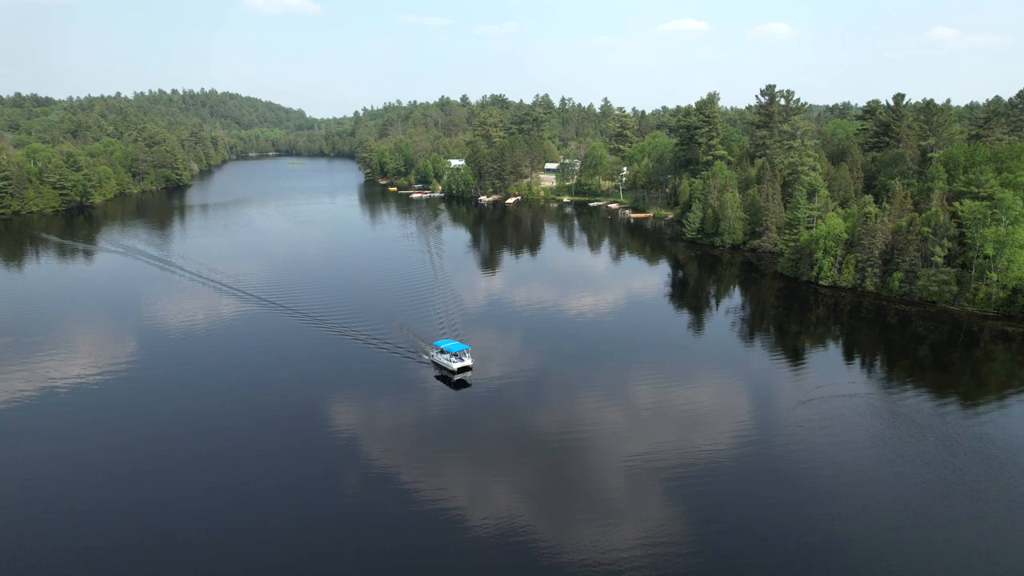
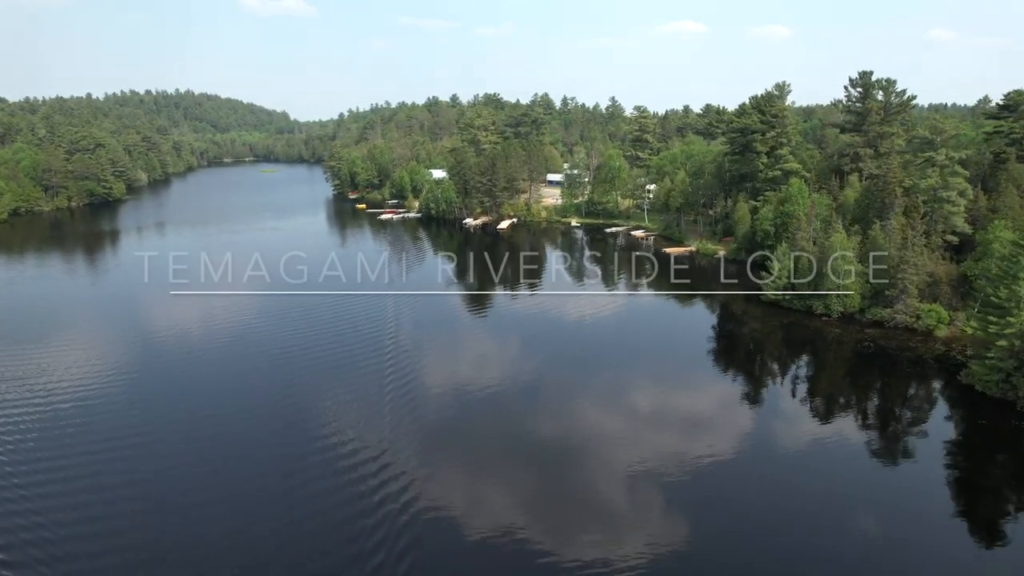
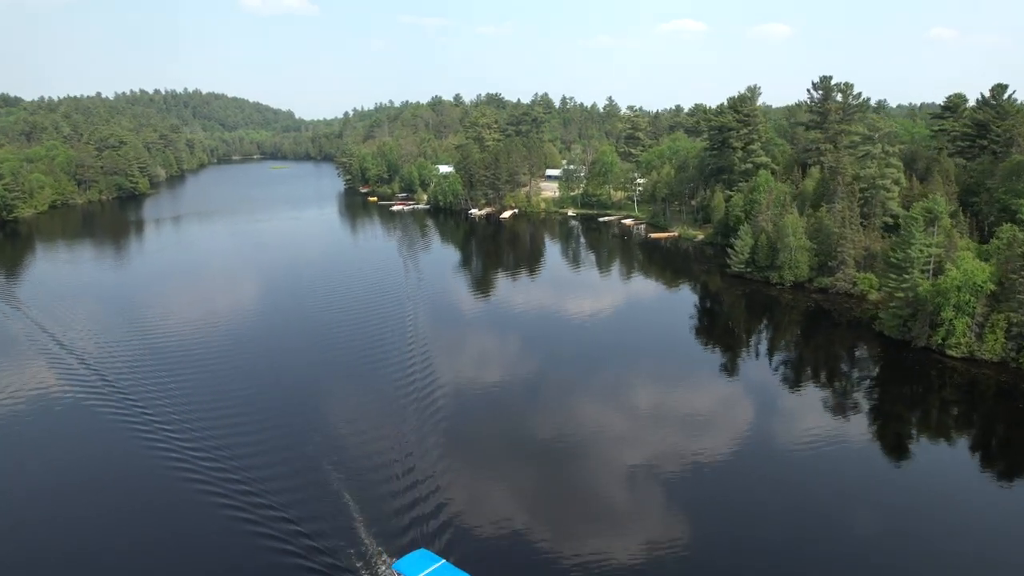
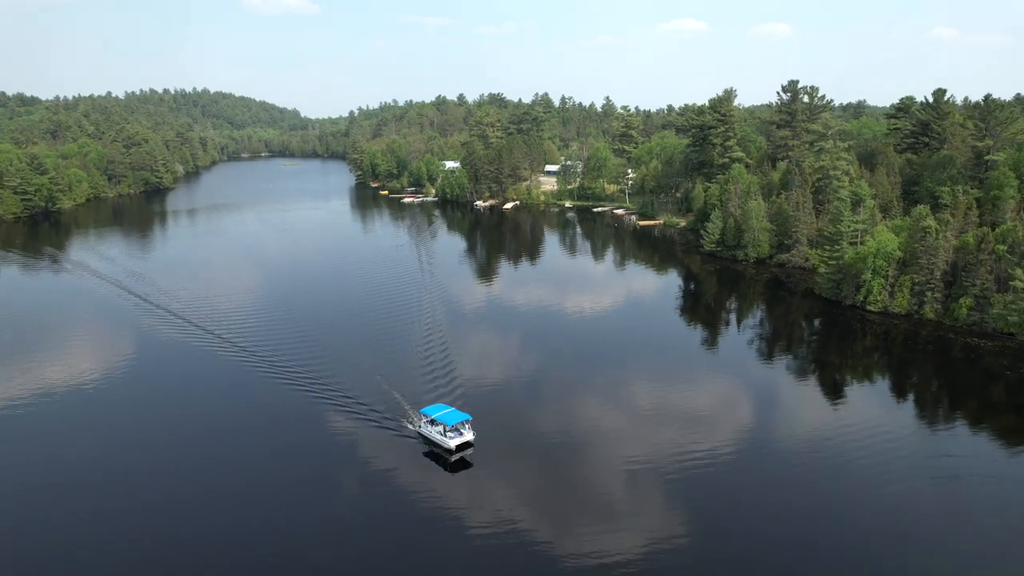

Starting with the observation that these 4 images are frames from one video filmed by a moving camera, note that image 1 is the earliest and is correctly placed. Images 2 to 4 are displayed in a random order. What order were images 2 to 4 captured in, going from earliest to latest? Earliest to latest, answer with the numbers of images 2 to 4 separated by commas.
4, 3, 2
